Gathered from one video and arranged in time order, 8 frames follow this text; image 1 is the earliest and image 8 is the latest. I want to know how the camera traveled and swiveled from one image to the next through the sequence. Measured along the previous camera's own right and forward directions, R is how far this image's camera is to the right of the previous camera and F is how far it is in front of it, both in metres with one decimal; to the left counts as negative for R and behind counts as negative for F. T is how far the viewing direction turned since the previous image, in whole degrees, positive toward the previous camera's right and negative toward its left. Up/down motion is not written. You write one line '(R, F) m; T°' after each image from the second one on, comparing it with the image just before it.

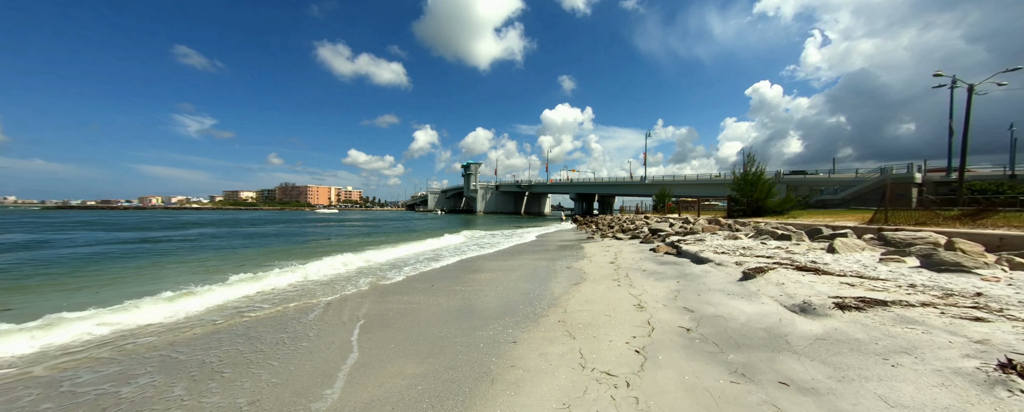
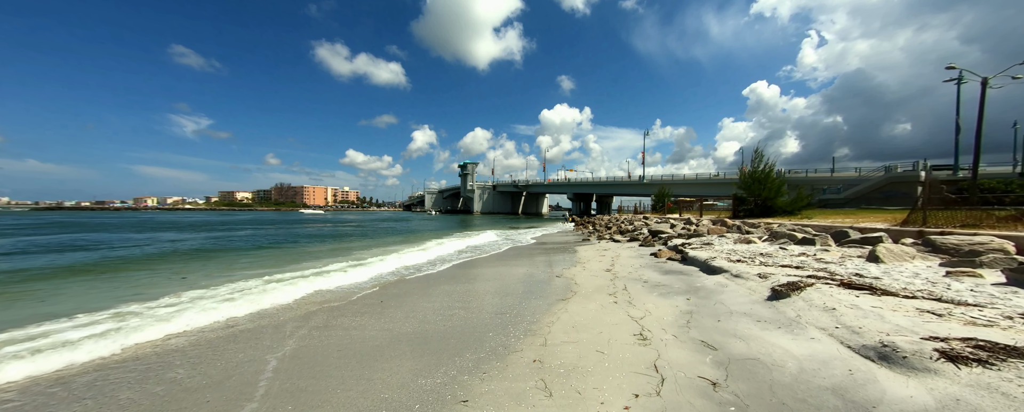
(+0.5, +1.5) m; 0°
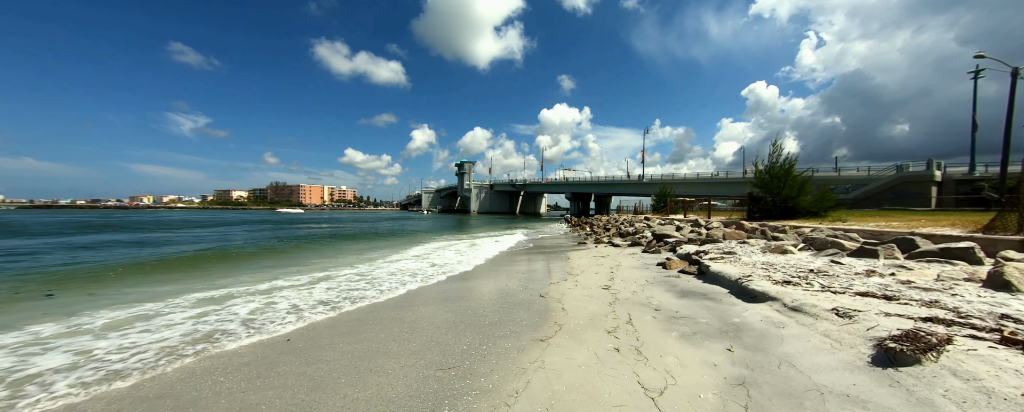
(+0.6, +2.2) m; 0°
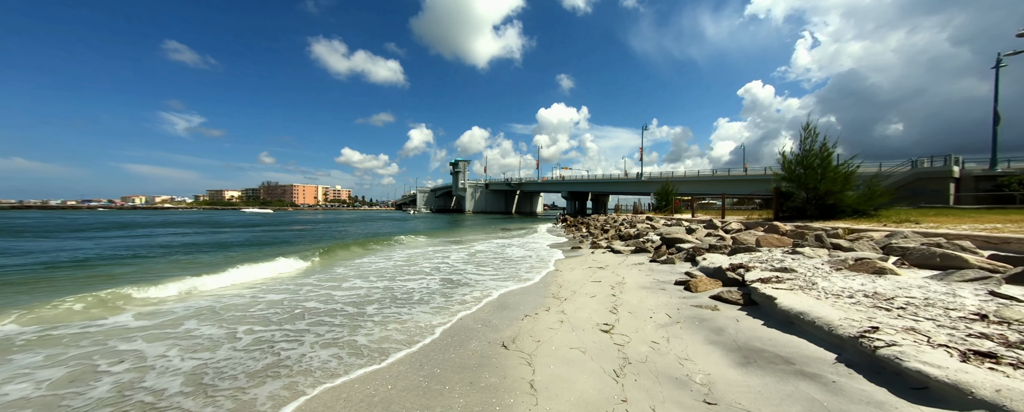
(+0.8, +2.9) m; 0°
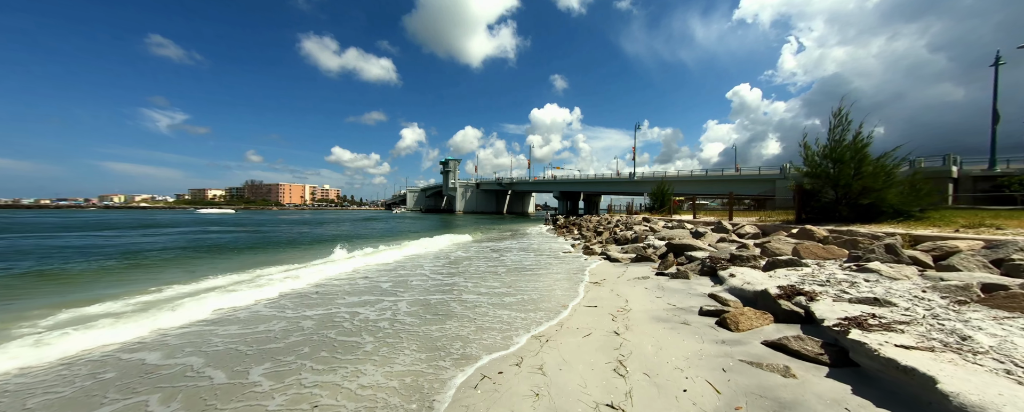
(+0.5, +2.3) m; +1°
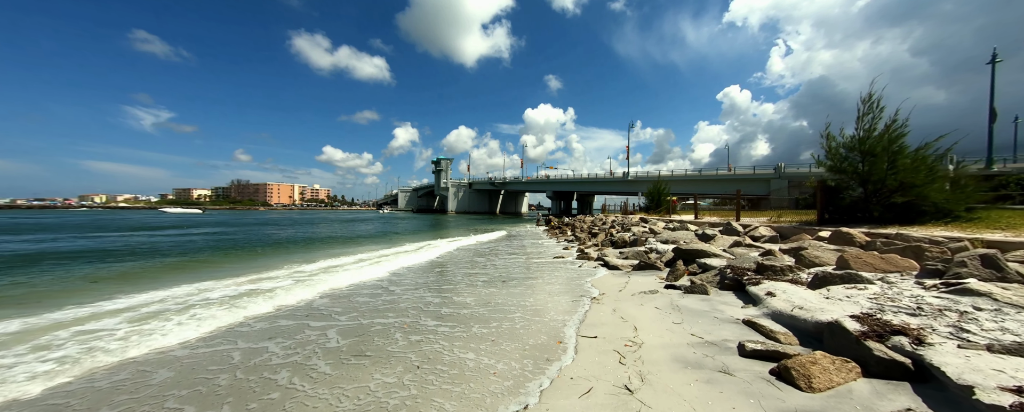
(+0.3, +1.7) m; +1°
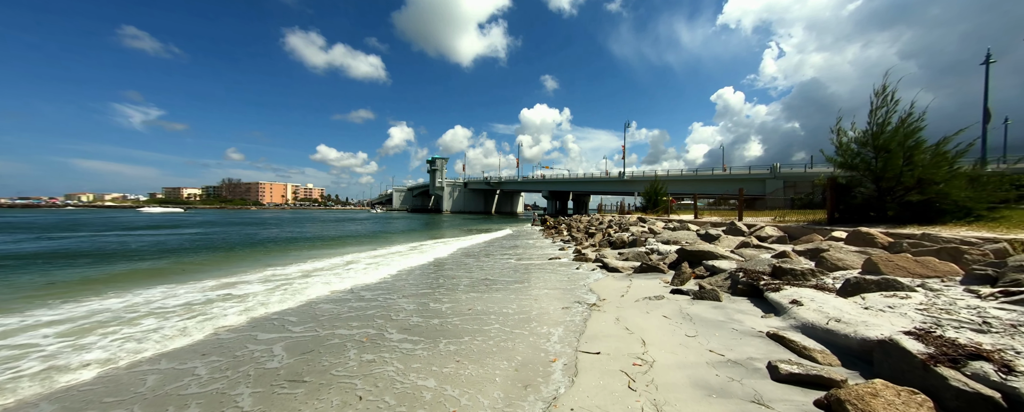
(+0.1, +0.7) m; +1°
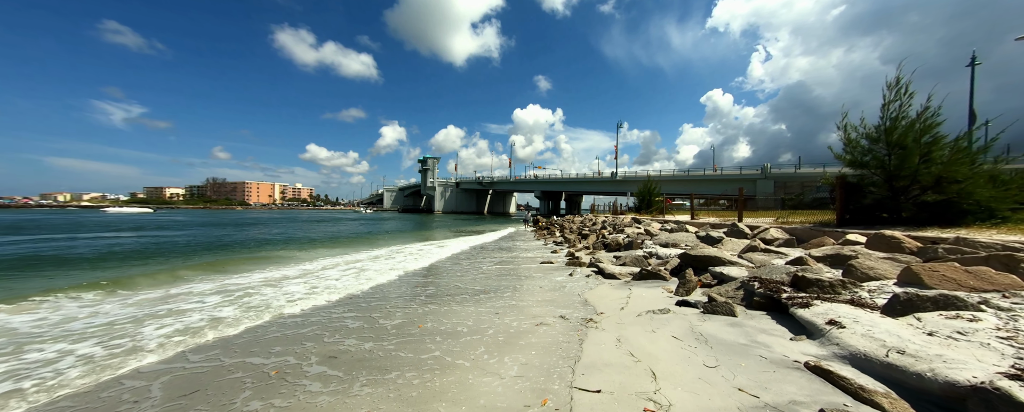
(+0.1, +0.9) m; +1°
